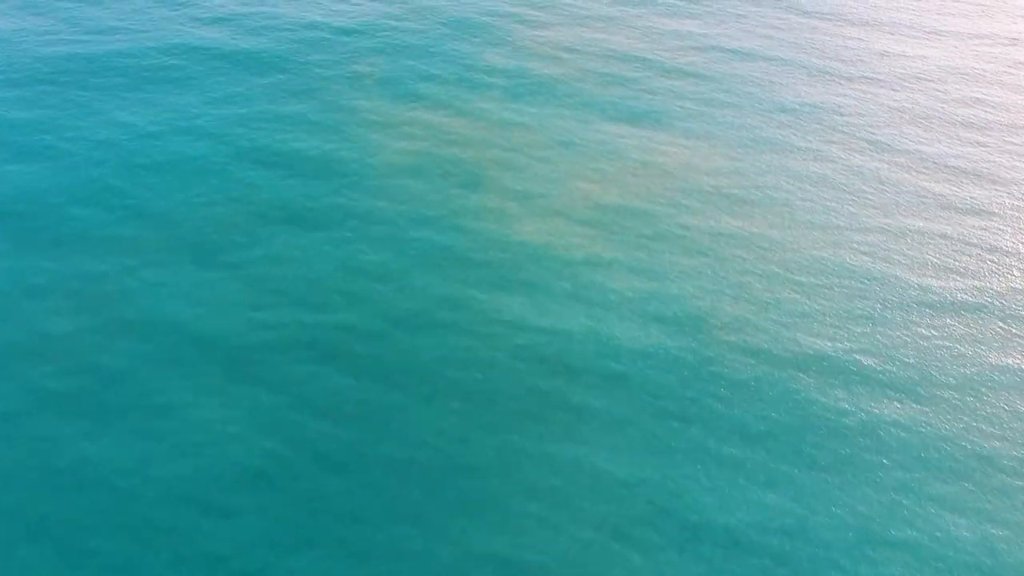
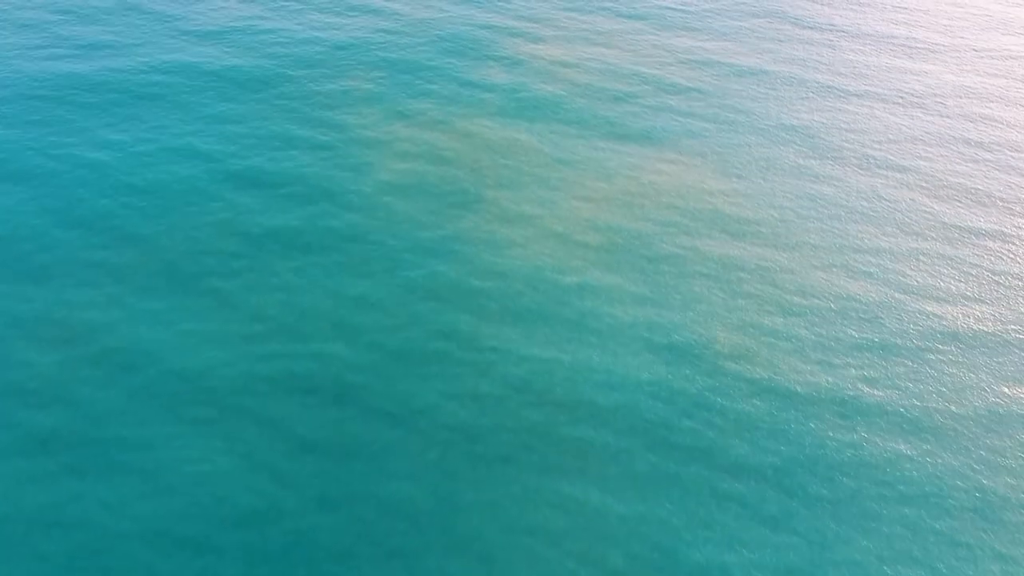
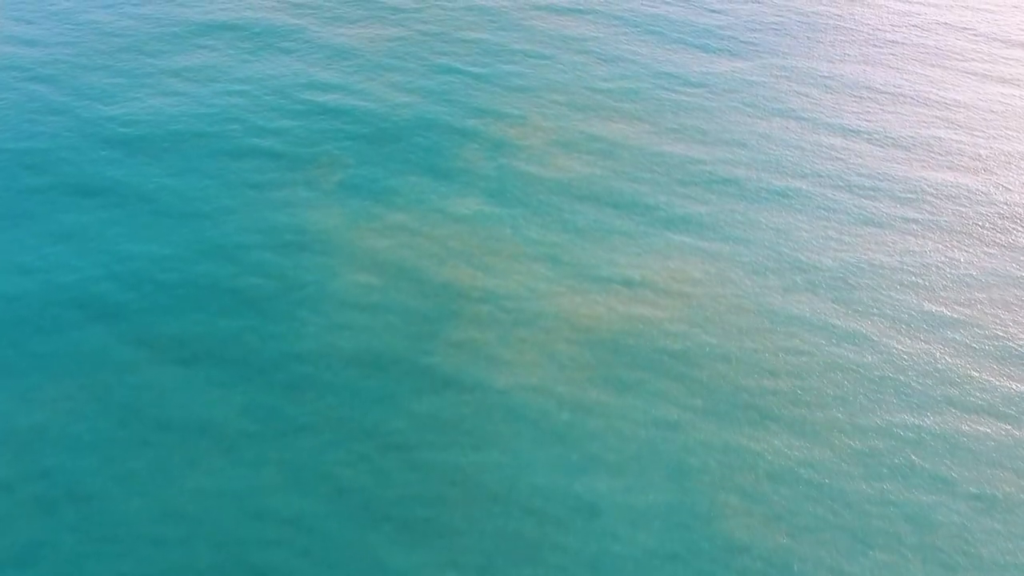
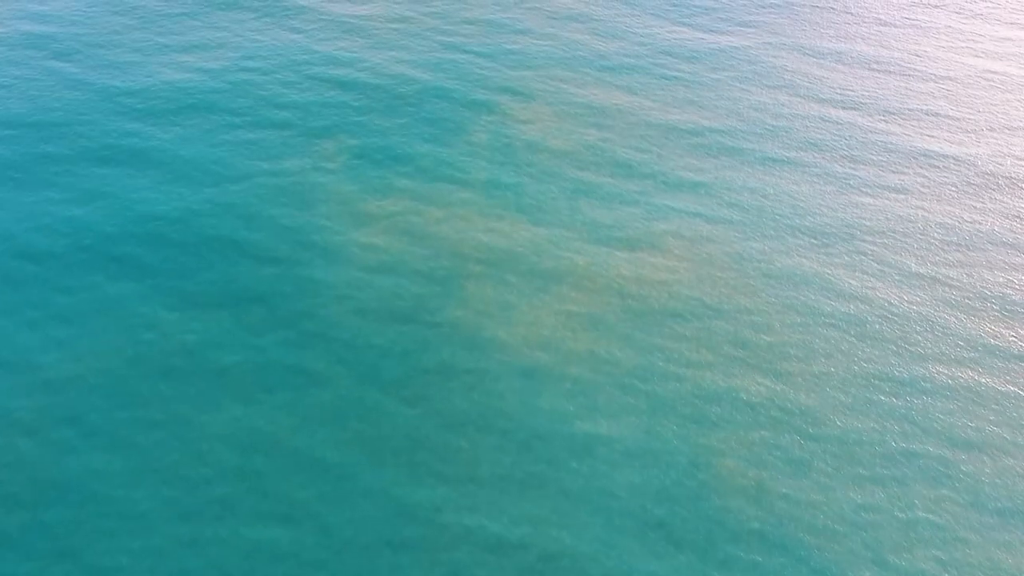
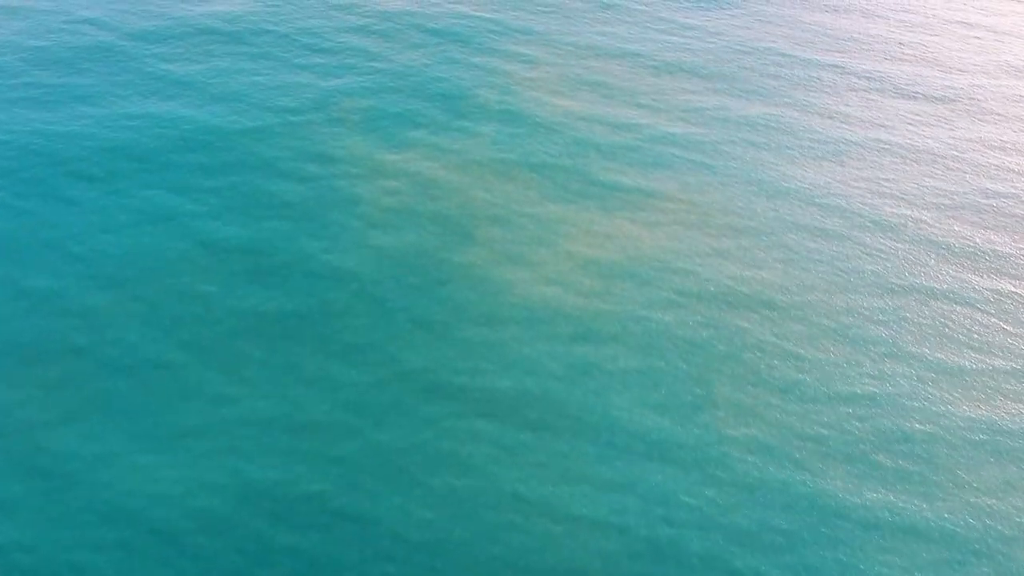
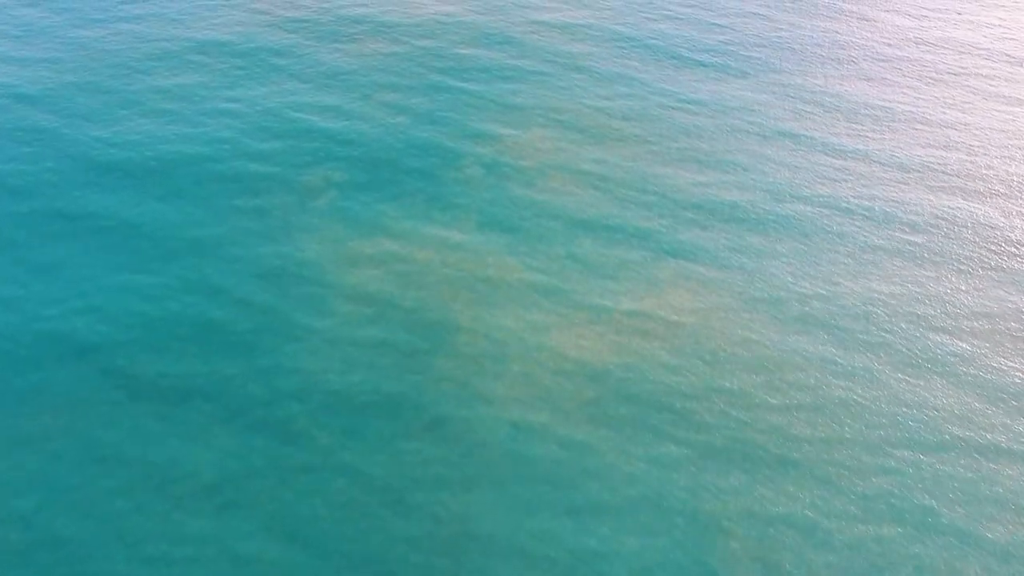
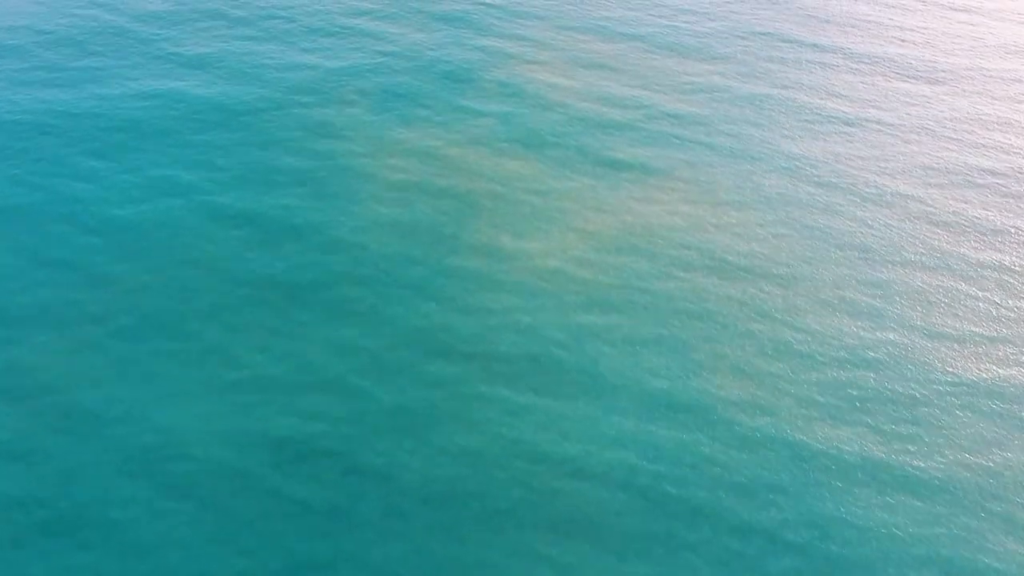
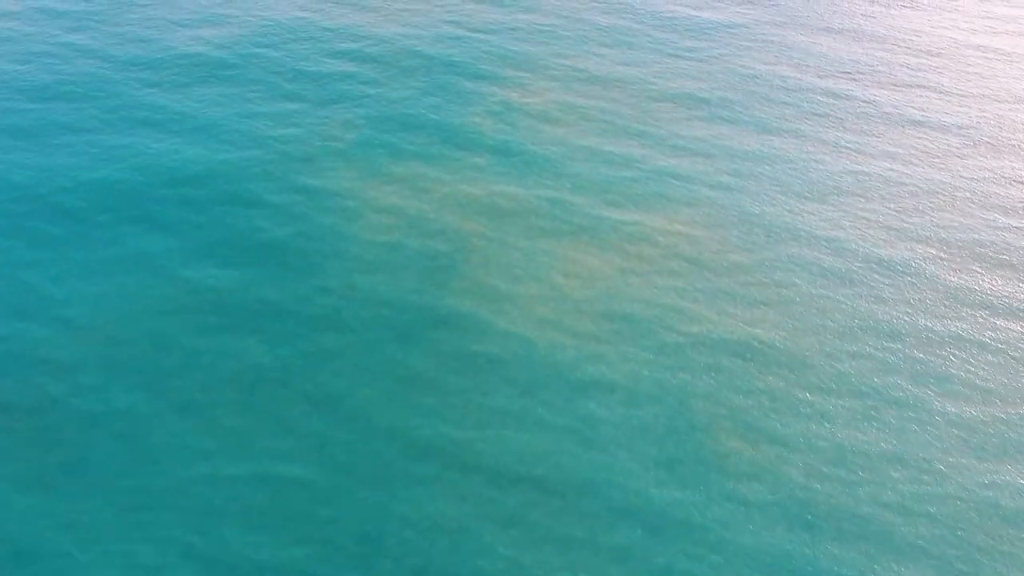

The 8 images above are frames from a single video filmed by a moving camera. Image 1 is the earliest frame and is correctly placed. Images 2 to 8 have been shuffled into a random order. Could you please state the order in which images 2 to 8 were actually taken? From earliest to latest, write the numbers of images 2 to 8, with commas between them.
2, 7, 5, 8, 4, 3, 6
